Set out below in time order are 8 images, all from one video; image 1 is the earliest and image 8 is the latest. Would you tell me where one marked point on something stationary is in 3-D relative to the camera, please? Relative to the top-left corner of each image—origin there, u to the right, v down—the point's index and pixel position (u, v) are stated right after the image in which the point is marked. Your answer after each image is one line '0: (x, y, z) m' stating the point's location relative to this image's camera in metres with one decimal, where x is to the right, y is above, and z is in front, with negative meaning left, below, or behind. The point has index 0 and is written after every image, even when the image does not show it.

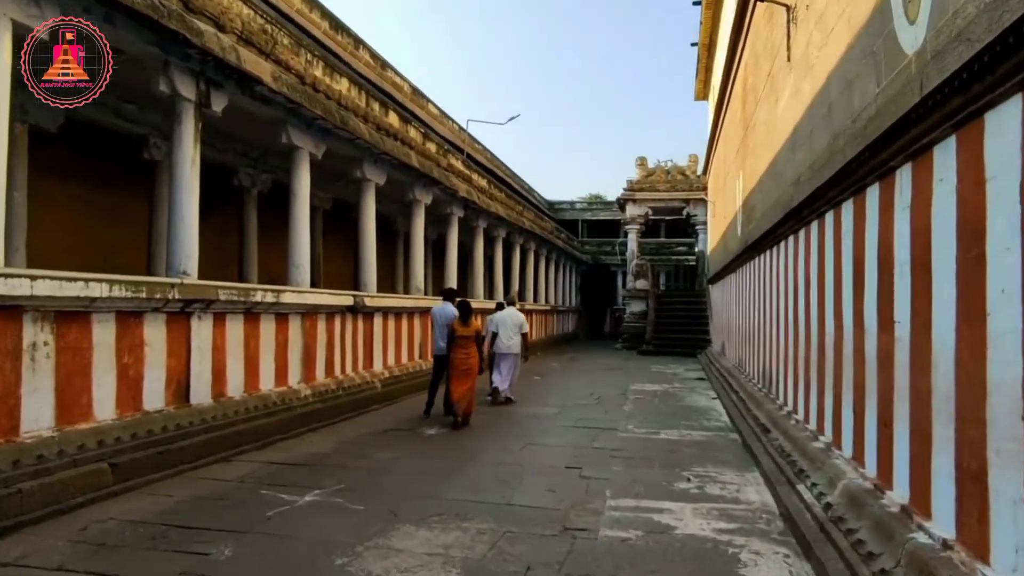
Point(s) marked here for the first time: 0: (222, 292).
0: (-2.2, 0.0, +5.2) m
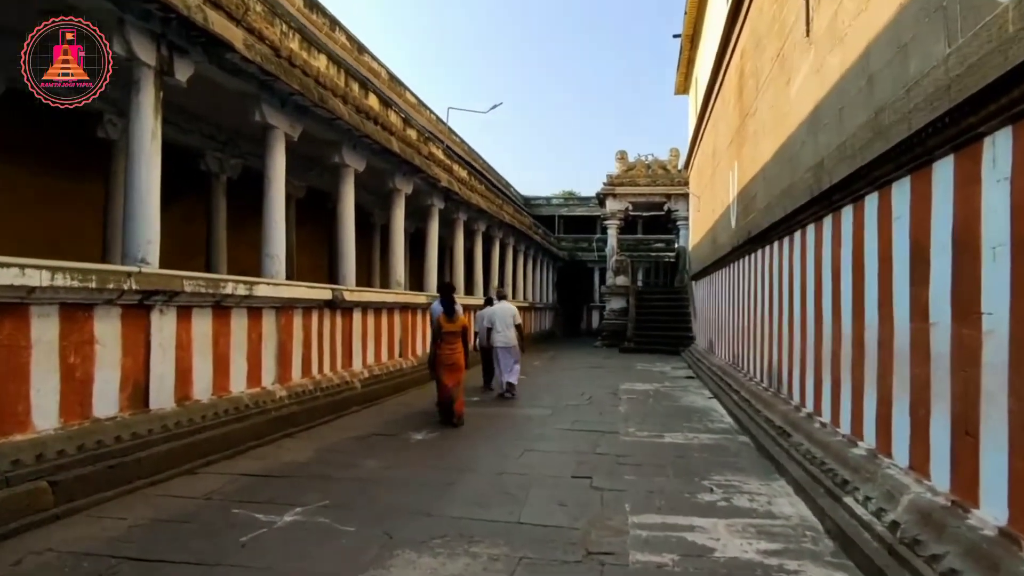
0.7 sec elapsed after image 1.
0: (-2.2, 0.0, +4.6) m
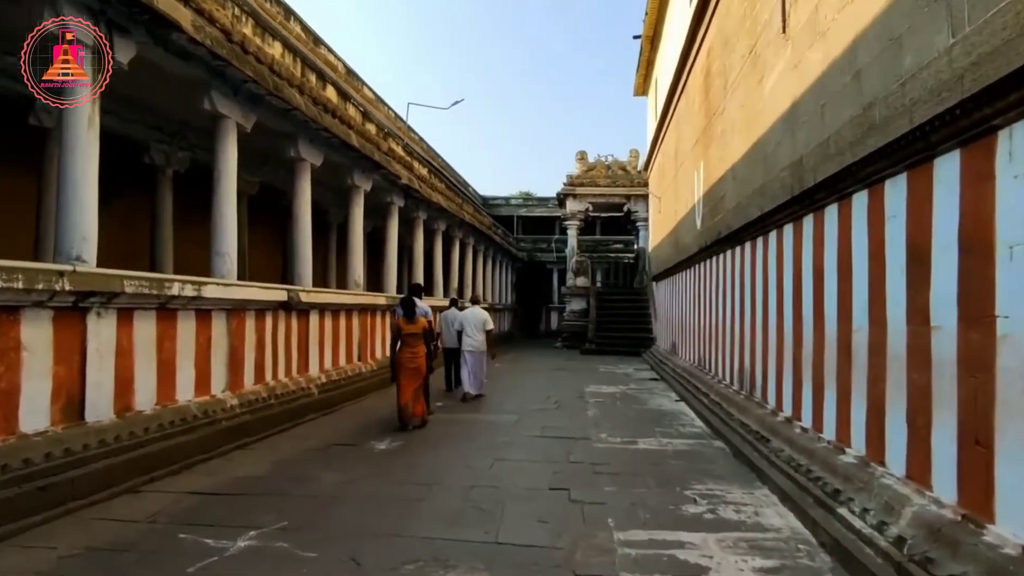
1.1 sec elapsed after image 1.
0: (-2.3, 0.0, +4.2) m
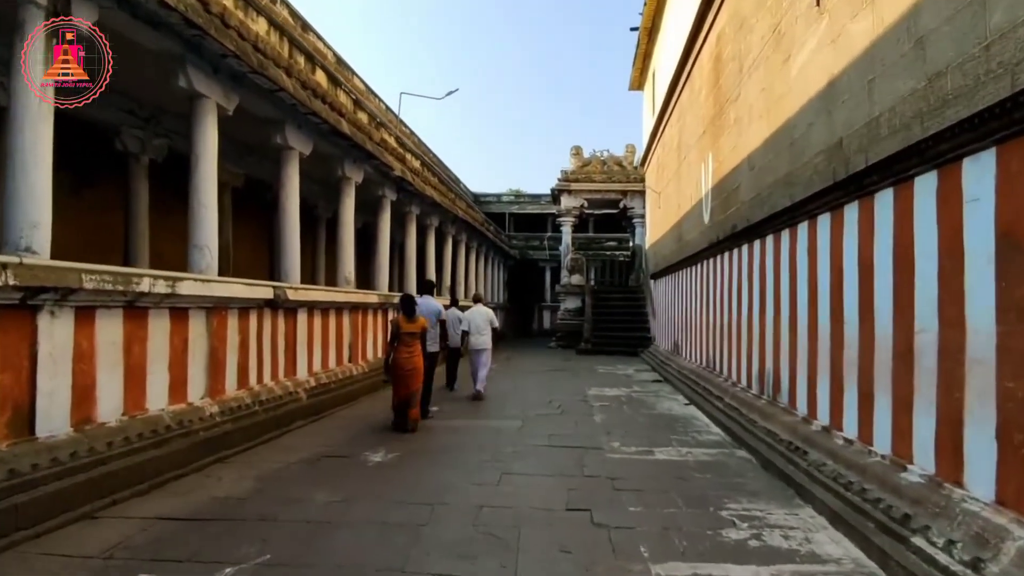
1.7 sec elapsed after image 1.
0: (-2.3, +0.1, +3.7) m
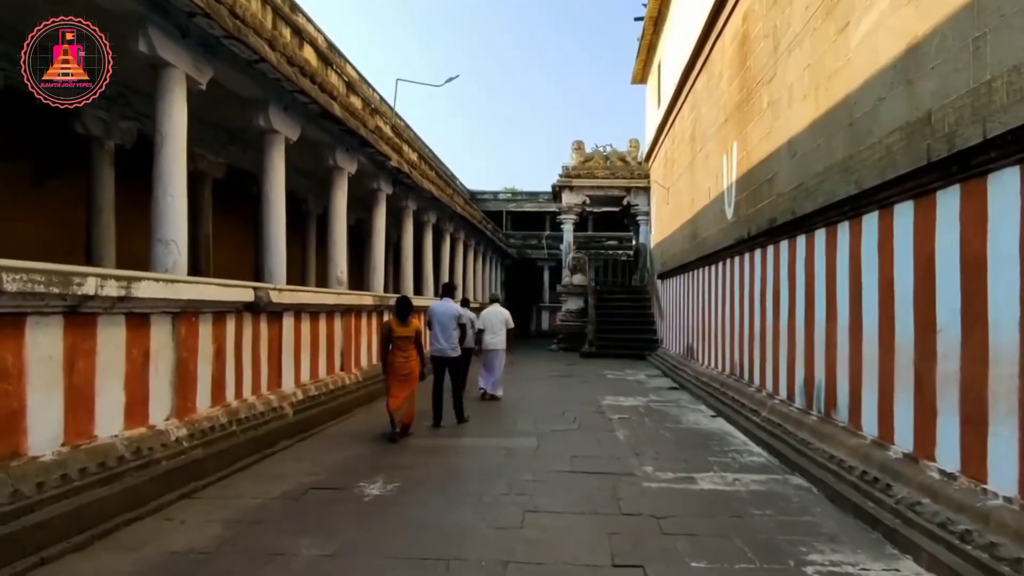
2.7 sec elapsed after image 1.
0: (-2.1, +0.1, +2.9) m
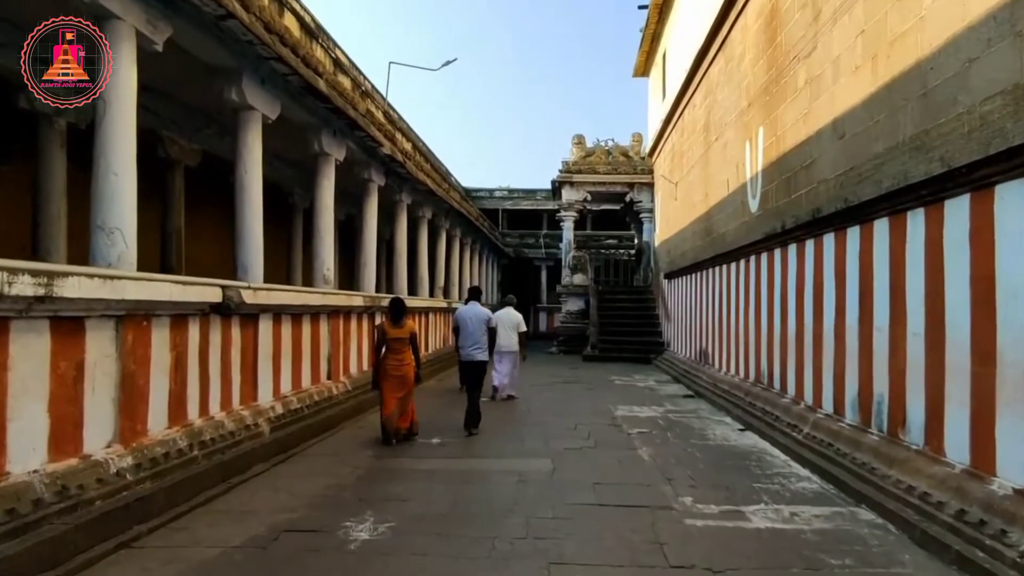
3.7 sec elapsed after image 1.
0: (-2.0, +0.1, +2.2) m
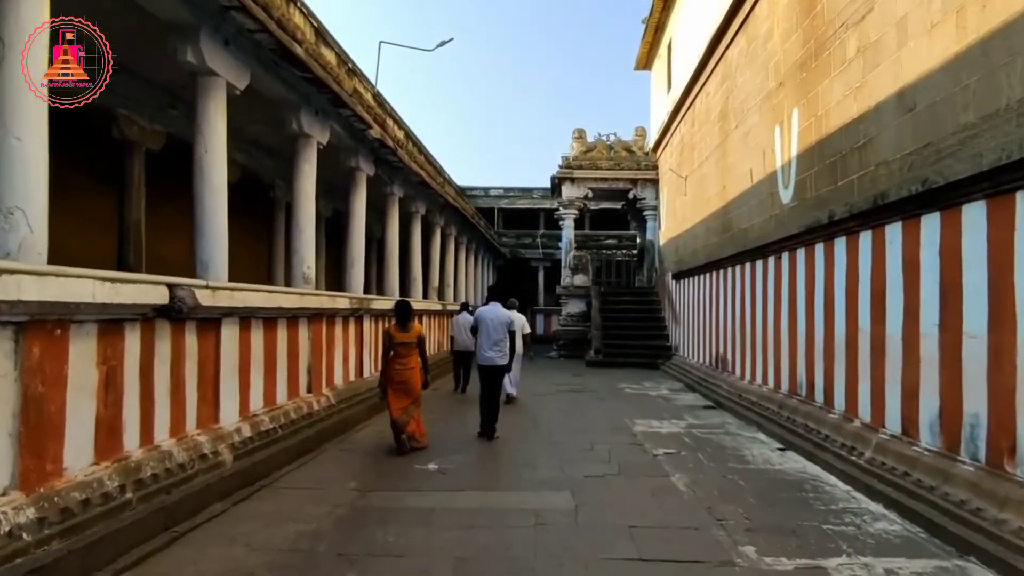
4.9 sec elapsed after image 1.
0: (-1.9, +0.1, +1.3) m
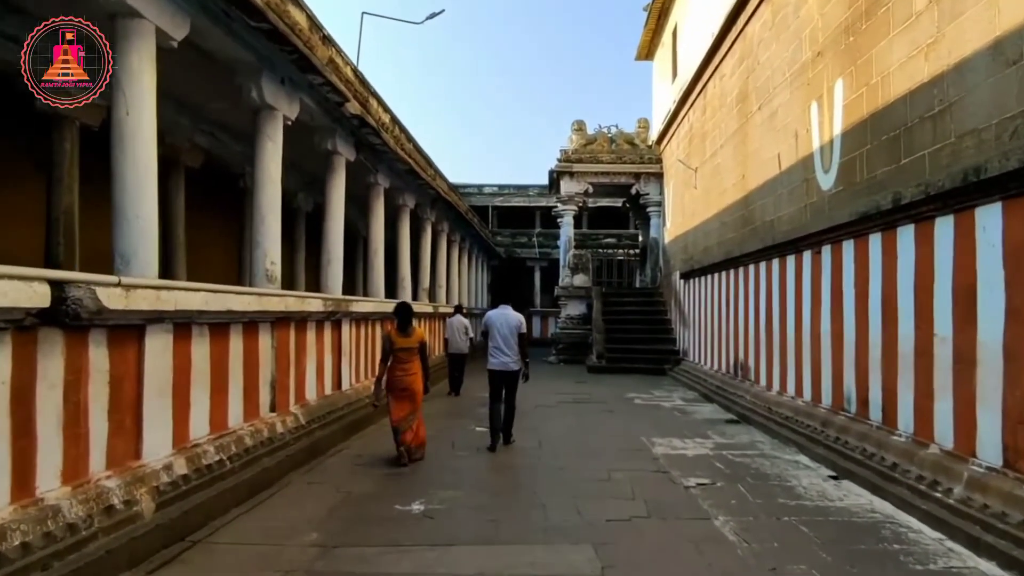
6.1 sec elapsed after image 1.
0: (-1.9, +0.1, +0.4) m
